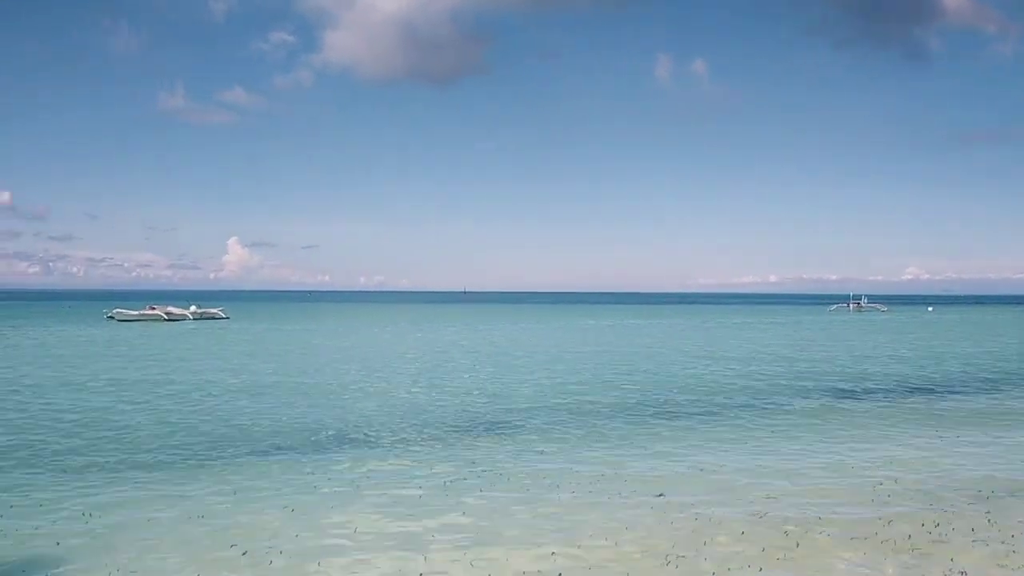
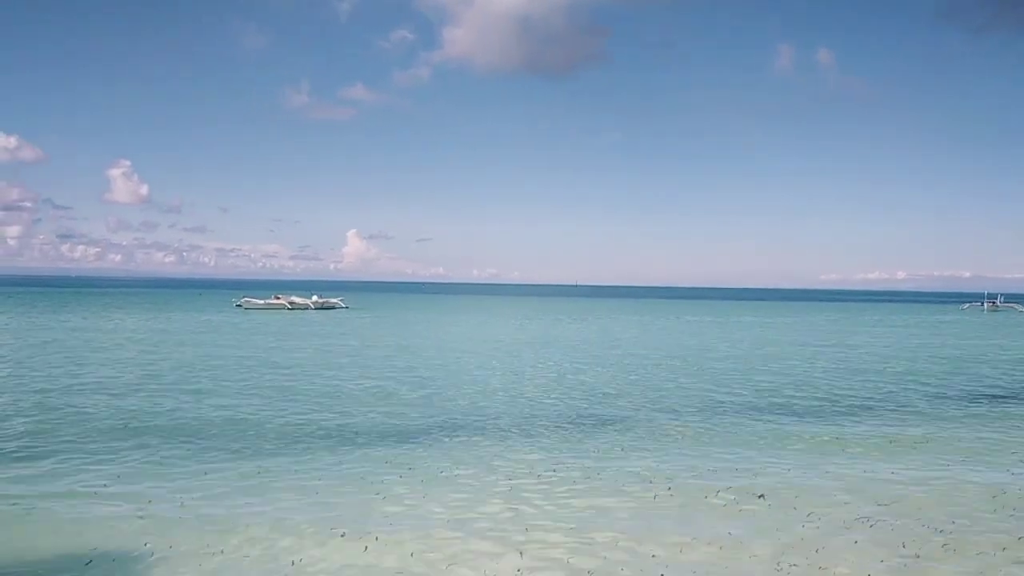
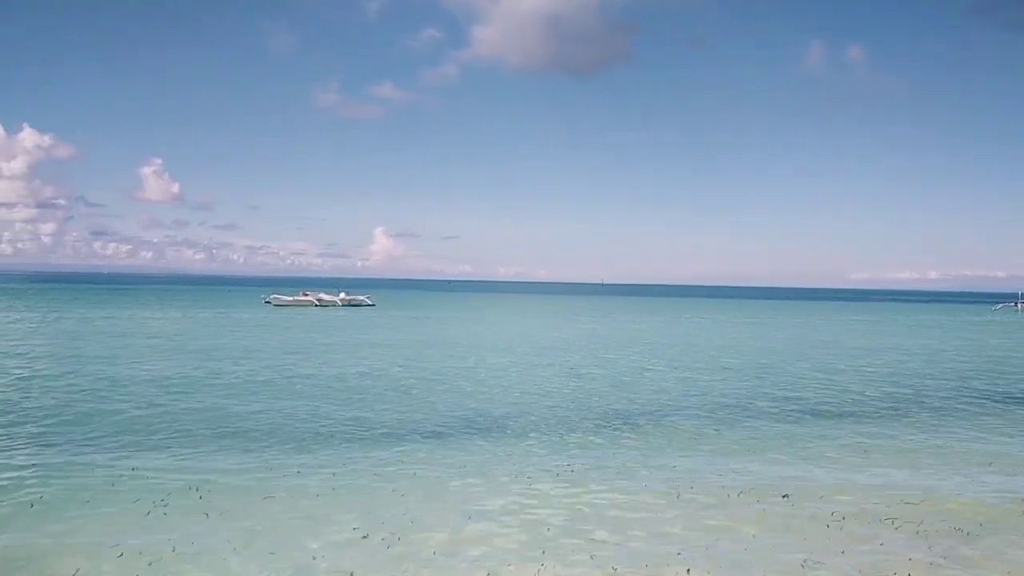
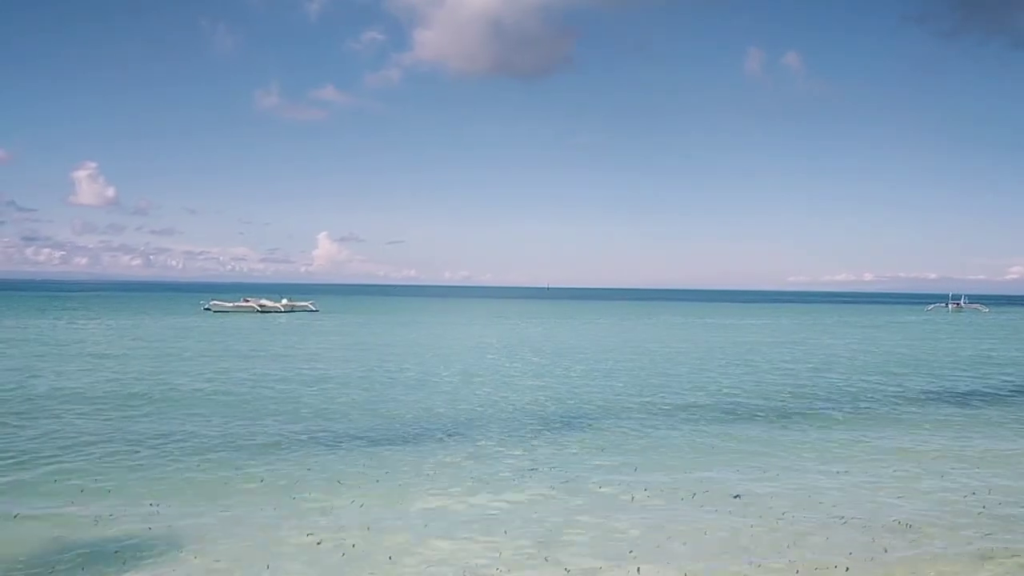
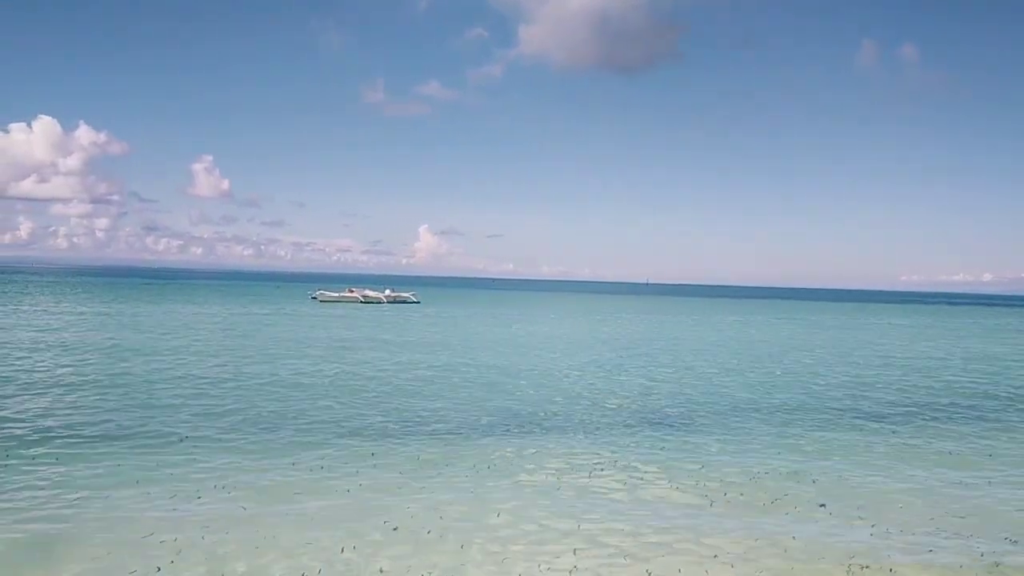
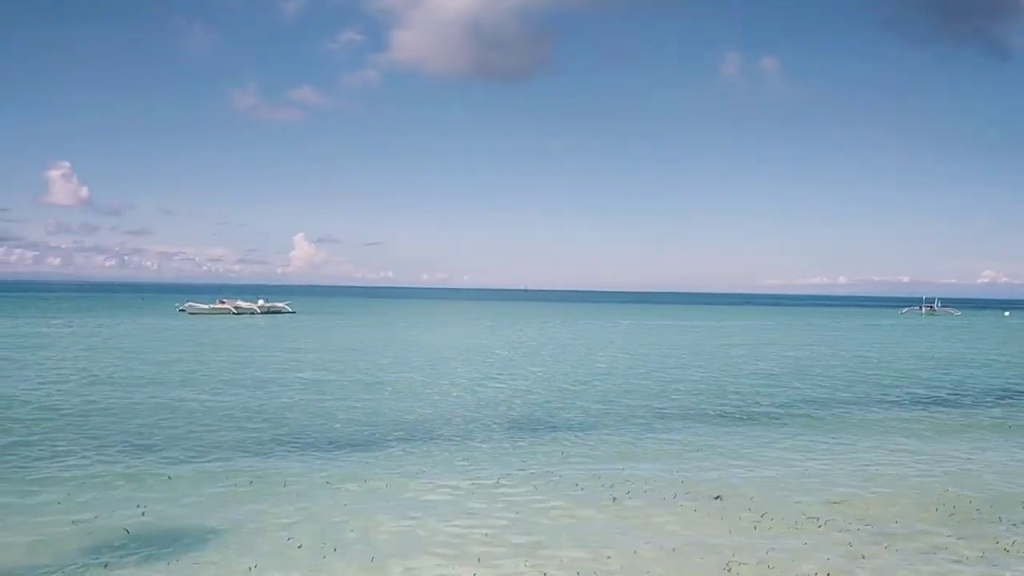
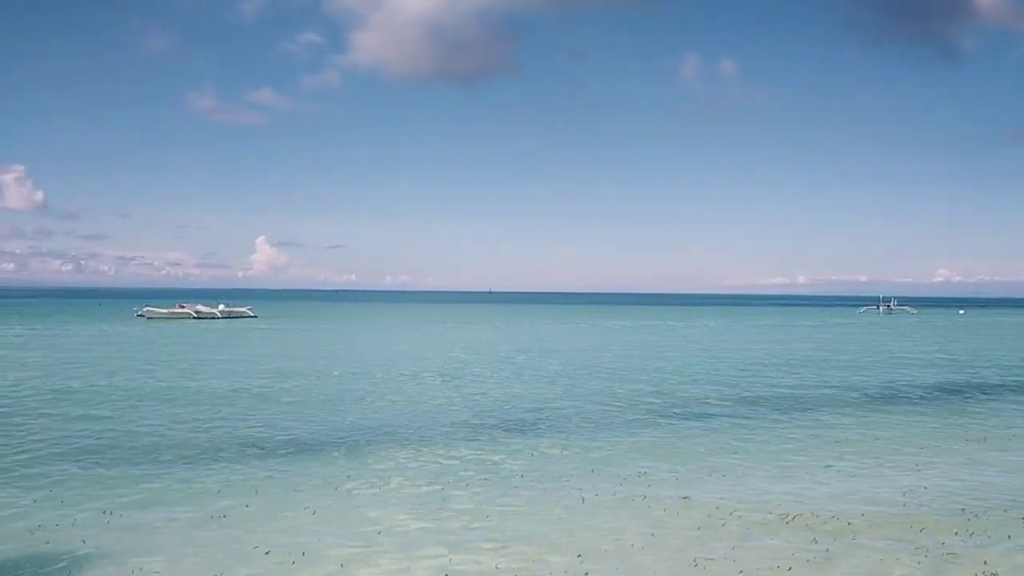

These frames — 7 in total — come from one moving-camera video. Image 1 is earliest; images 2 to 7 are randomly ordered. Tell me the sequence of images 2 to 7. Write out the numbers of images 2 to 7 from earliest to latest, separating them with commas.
7, 6, 4, 2, 3, 5
